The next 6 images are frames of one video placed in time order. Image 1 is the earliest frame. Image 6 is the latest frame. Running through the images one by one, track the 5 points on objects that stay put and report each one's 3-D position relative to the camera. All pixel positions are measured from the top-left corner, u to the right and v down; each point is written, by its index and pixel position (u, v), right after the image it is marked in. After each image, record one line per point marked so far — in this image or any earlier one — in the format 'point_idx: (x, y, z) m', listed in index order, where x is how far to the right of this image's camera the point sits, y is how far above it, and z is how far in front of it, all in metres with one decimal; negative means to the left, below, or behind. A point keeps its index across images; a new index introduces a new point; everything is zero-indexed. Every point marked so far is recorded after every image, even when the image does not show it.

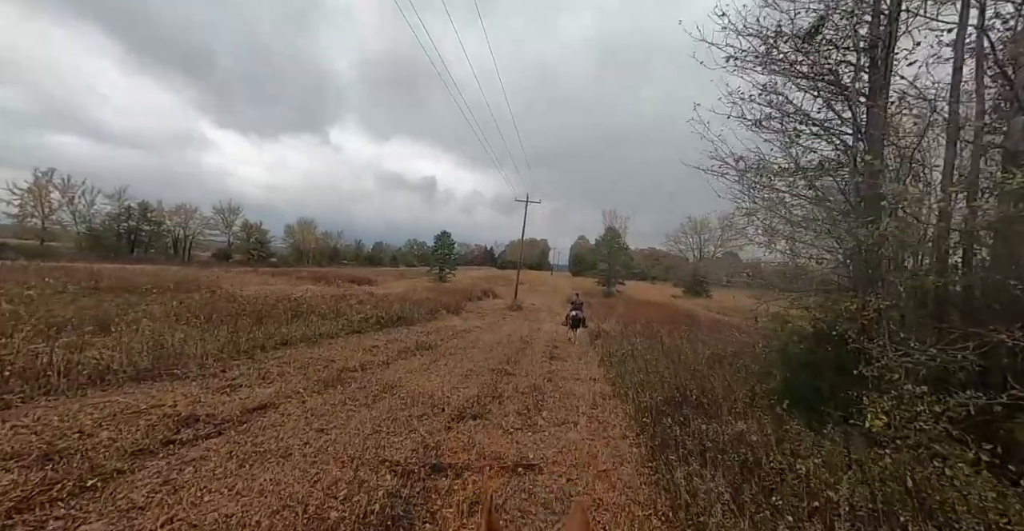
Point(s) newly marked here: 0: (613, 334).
0: (+4.9, -3.4, +19.8) m
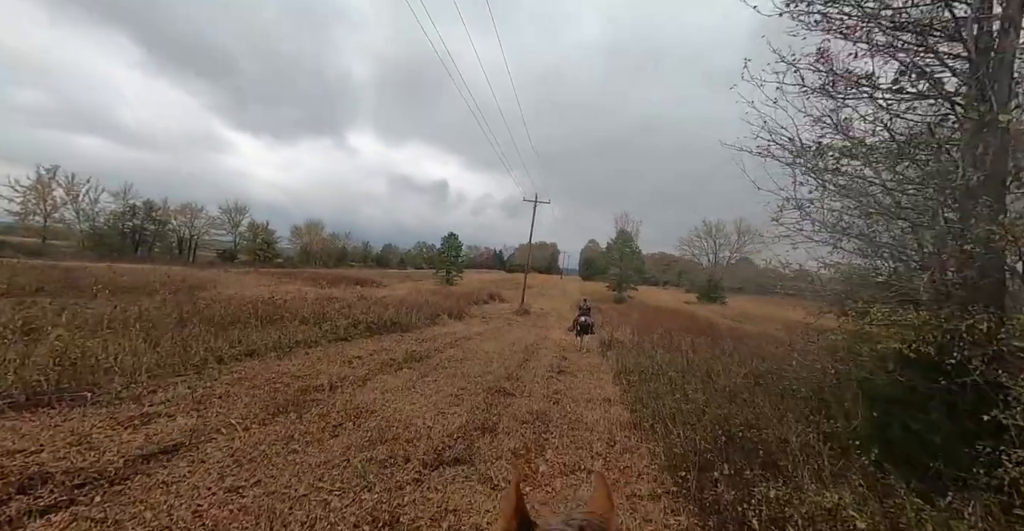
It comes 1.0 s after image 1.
0: (+5.1, -3.5, +18.0) m
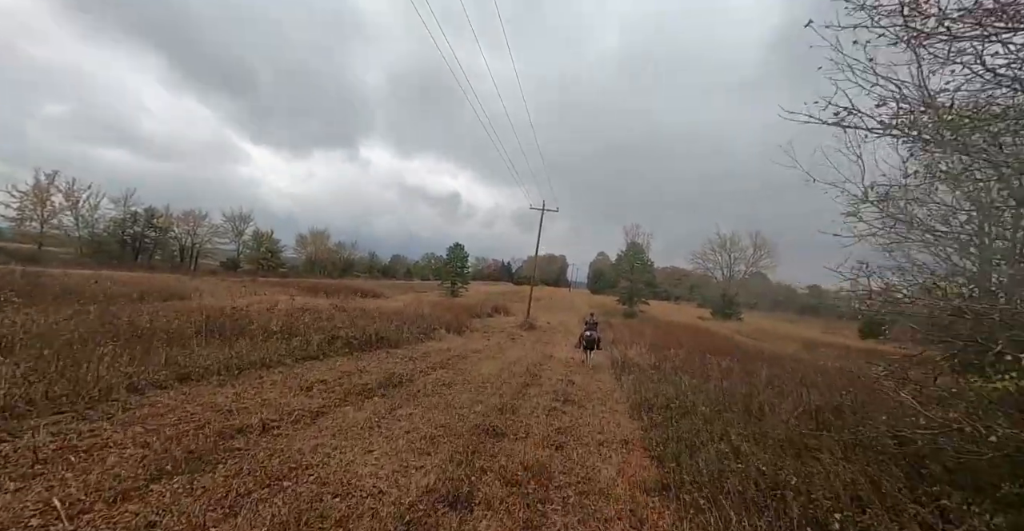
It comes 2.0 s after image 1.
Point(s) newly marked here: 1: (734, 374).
0: (+5.1, -4.0, +15.9) m
1: (+7.7, -3.7, +14.0) m
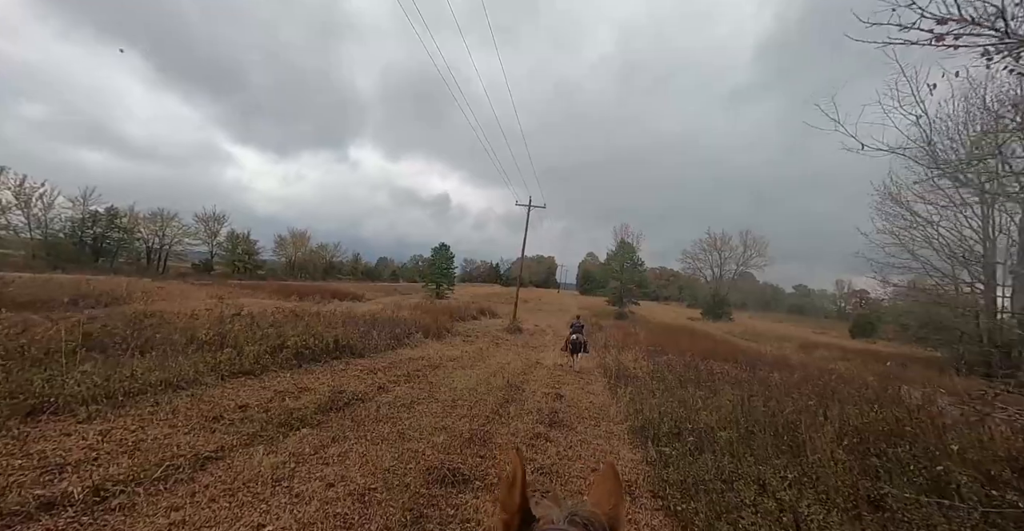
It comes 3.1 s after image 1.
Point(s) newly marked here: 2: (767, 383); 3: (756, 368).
0: (+4.4, -3.8, +14.1) m
1: (+7.0, -3.6, +12.2) m
2: (+8.0, -3.7, +12.6) m
3: (+9.6, -4.0, +15.9) m
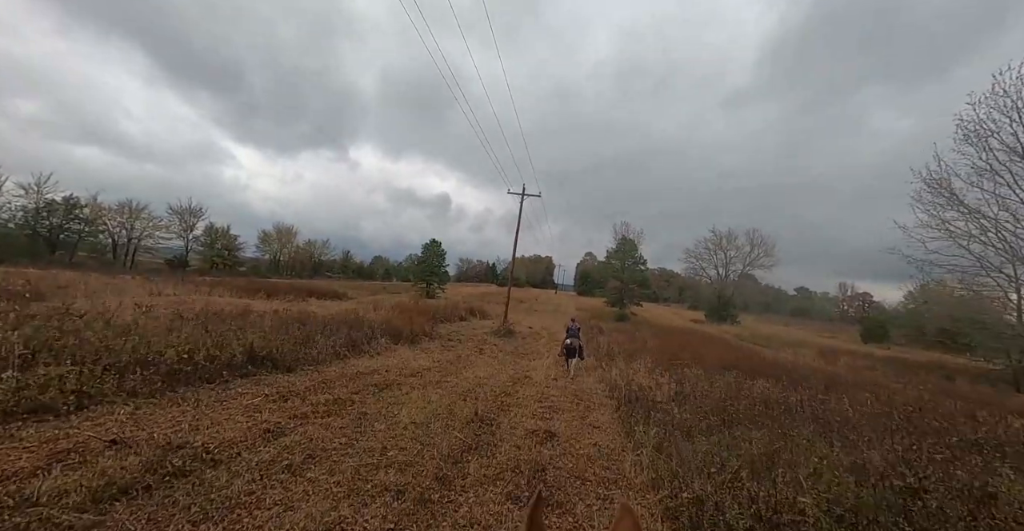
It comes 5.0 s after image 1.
0: (+3.8, -3.5, +10.4) m
1: (+6.4, -3.2, +8.6) m
2: (+7.4, -3.3, +9.0) m
3: (+8.9, -3.7, +12.3) m
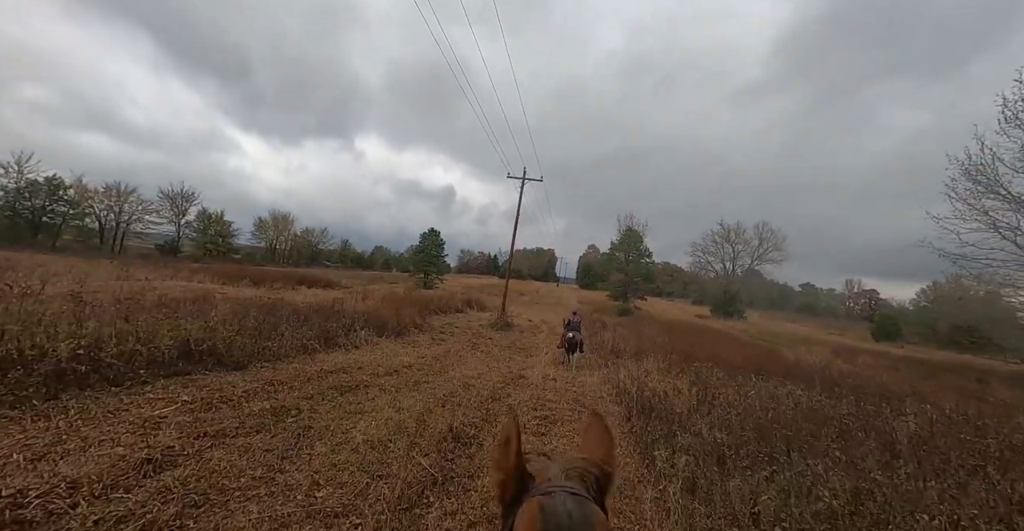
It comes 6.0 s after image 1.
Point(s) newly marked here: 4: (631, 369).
0: (+3.6, -3.1, +8.6) m
1: (+6.2, -2.9, +6.7) m
2: (+7.1, -3.0, +7.1) m
3: (+8.7, -3.4, +10.4) m
4: (+4.1, -3.5, +13.1) m
